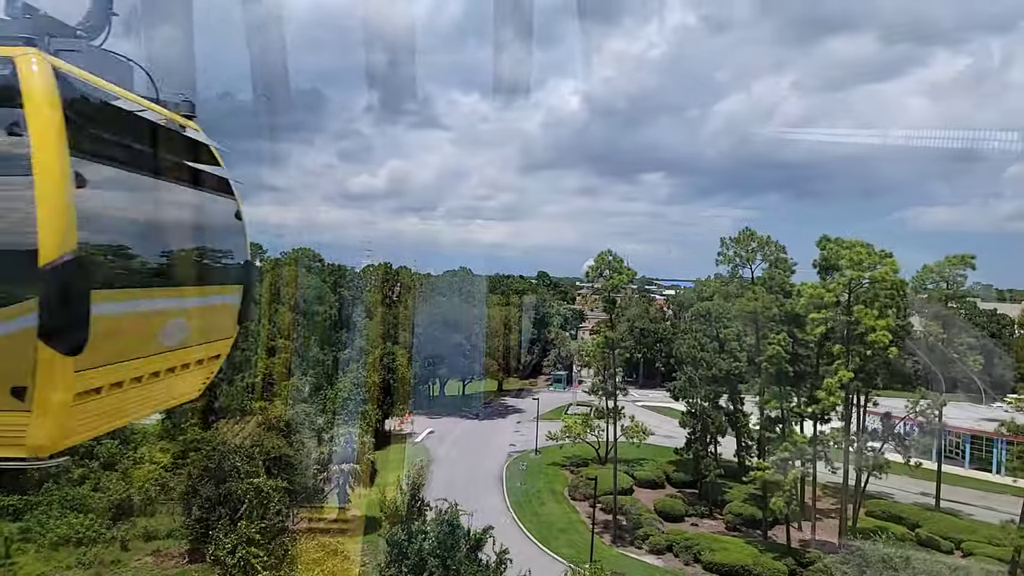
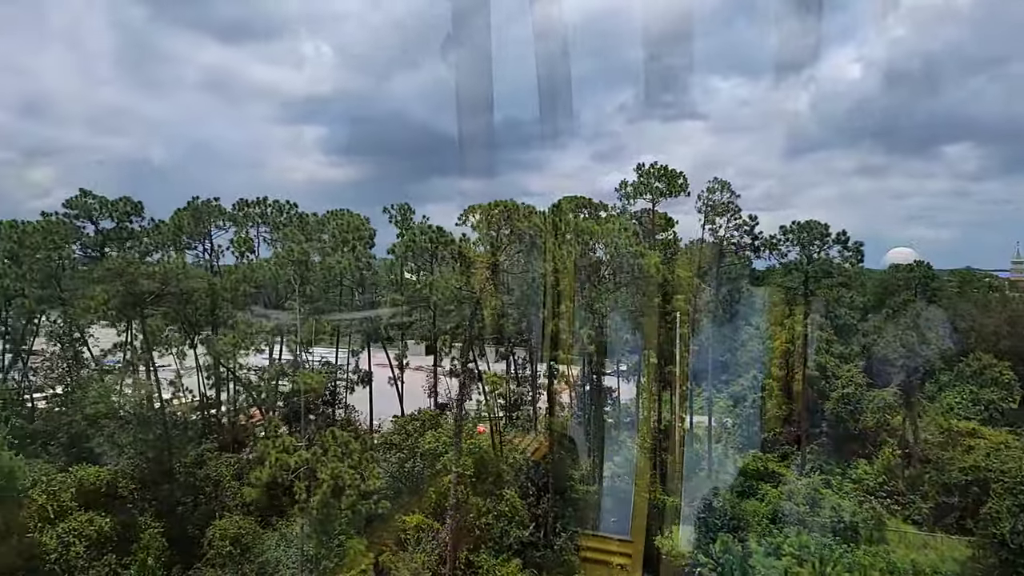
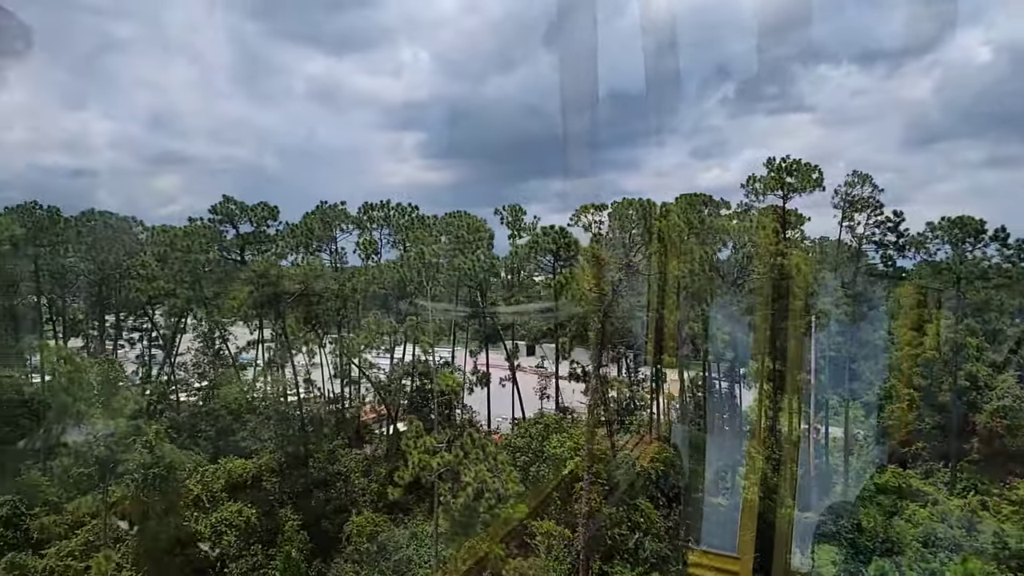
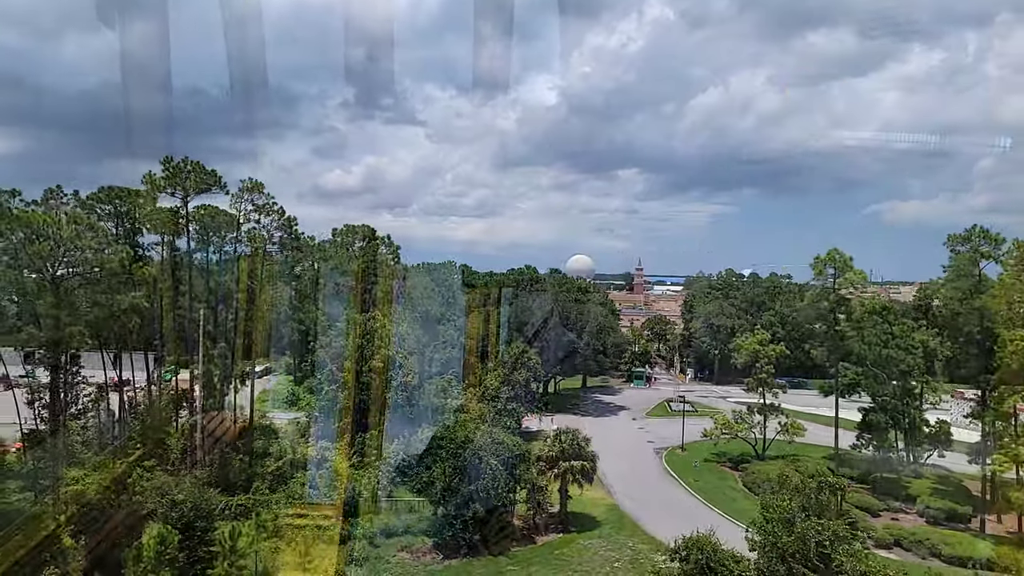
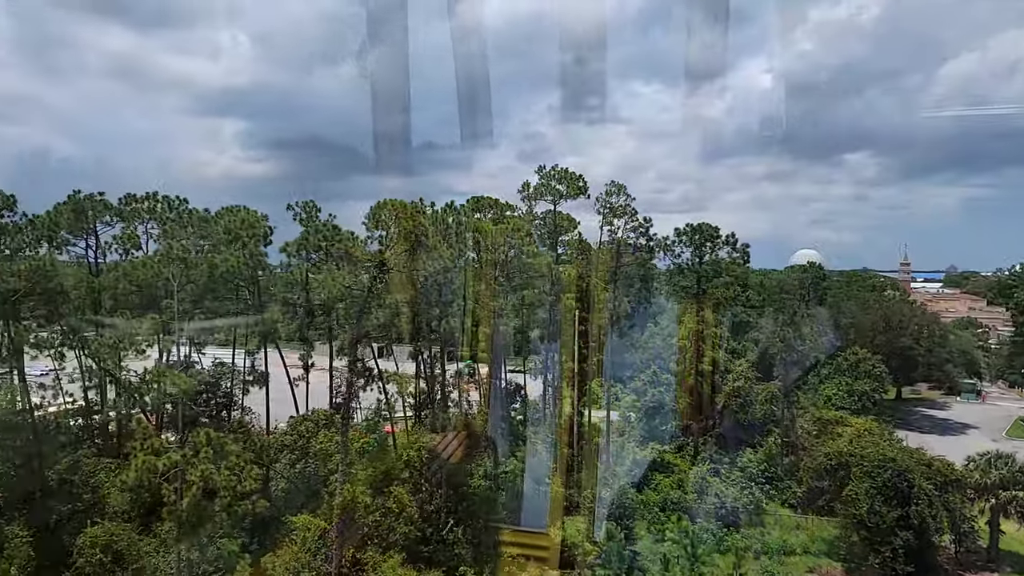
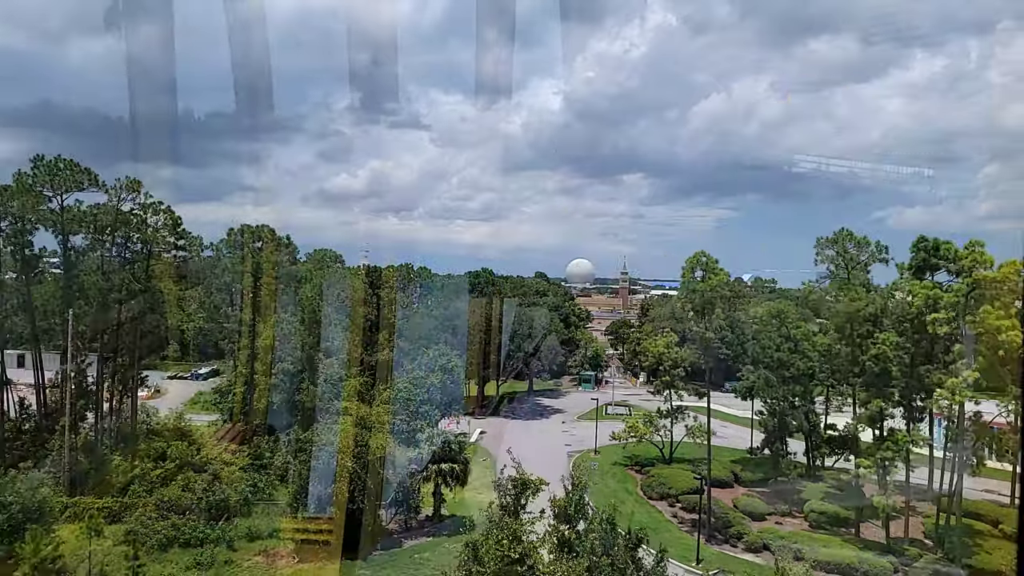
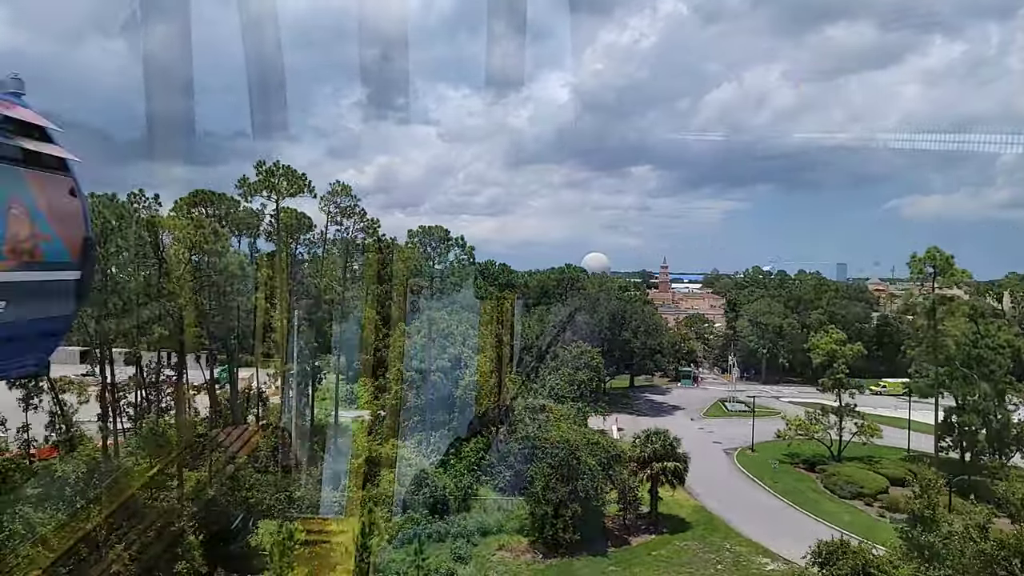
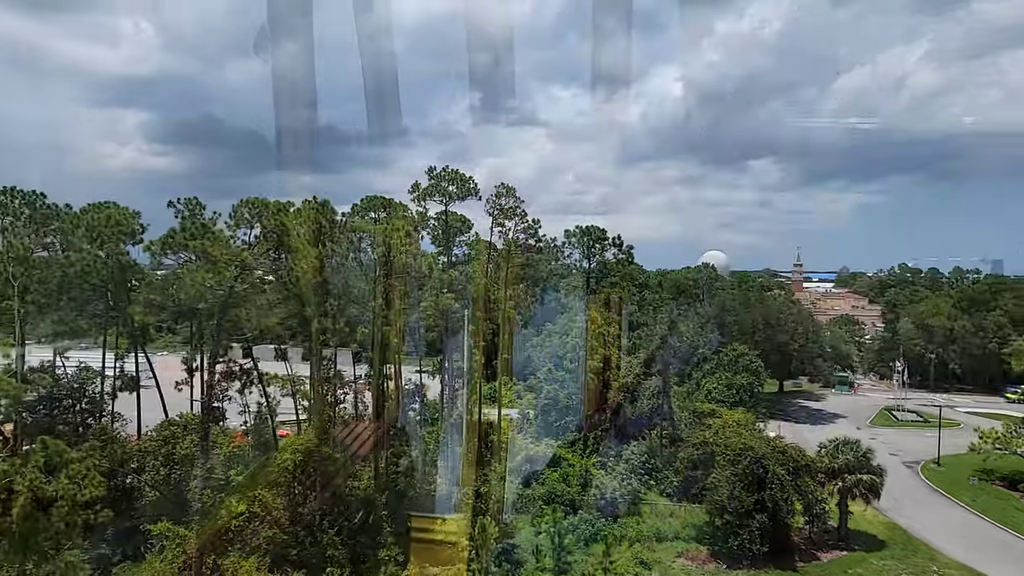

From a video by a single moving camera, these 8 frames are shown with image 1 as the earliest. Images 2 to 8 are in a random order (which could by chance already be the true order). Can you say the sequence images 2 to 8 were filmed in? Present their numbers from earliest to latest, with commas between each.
6, 4, 7, 8, 5, 2, 3
